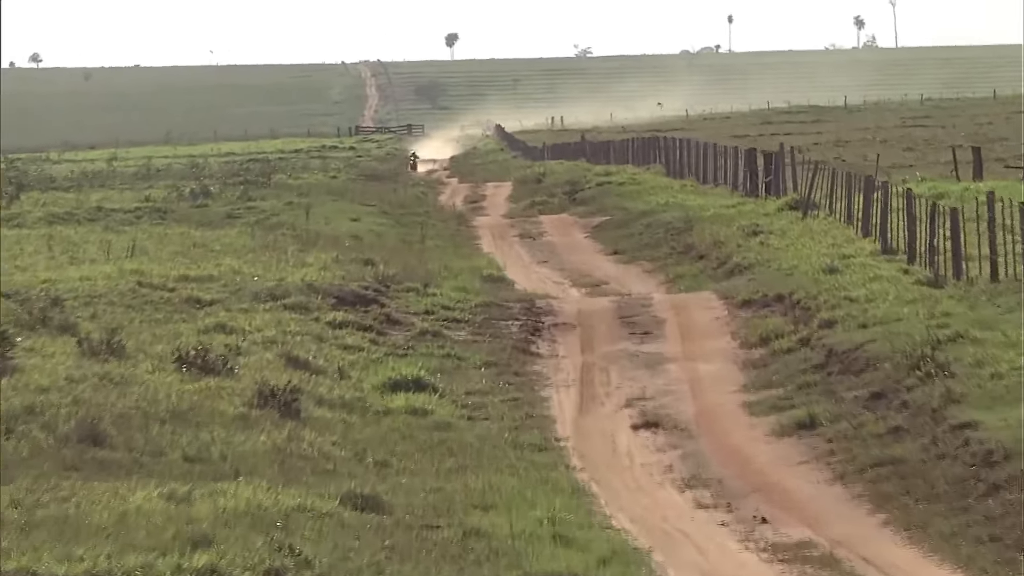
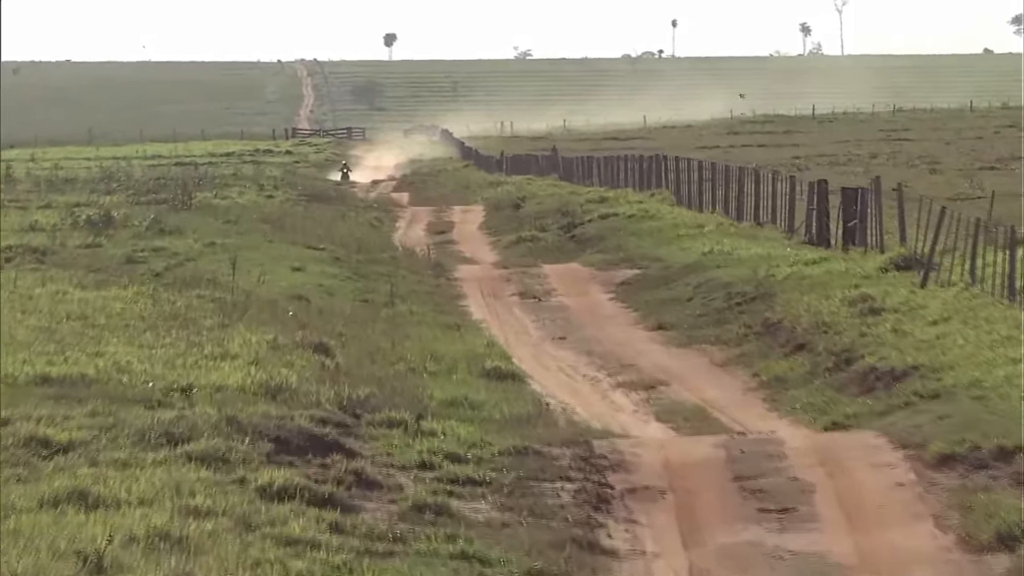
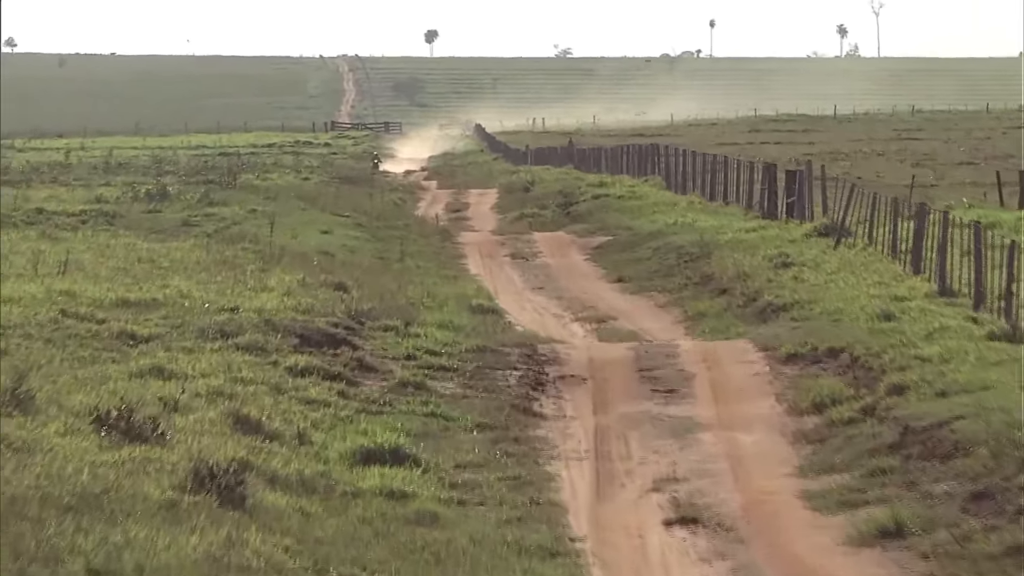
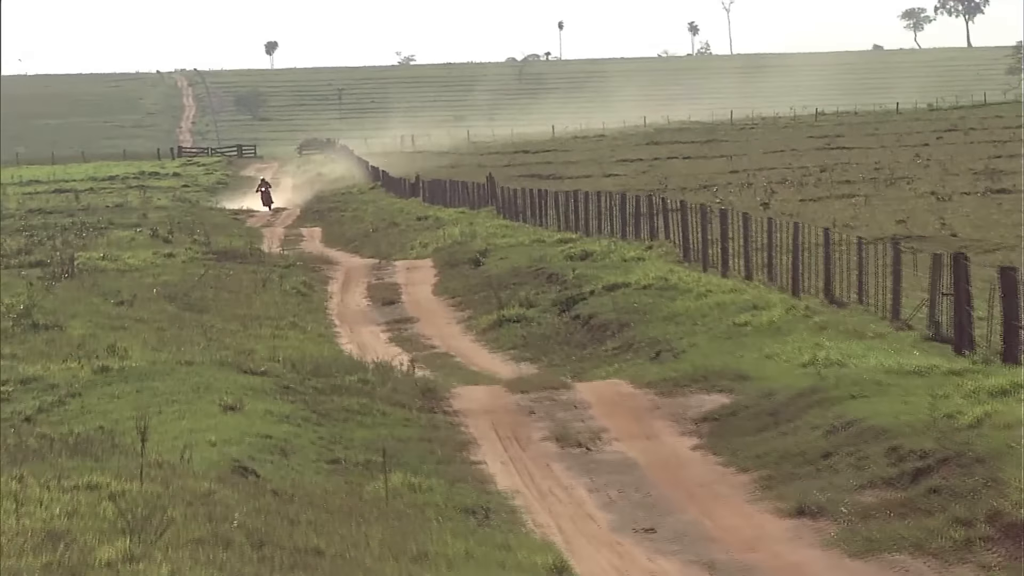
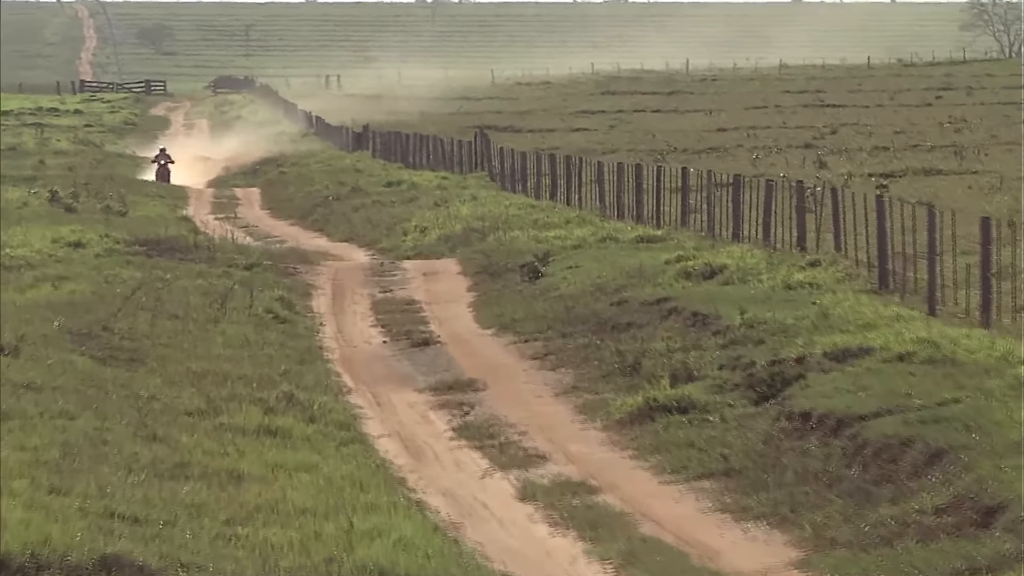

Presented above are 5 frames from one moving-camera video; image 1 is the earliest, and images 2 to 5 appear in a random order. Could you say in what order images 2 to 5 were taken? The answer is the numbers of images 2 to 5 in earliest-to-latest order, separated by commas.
3, 2, 4, 5
